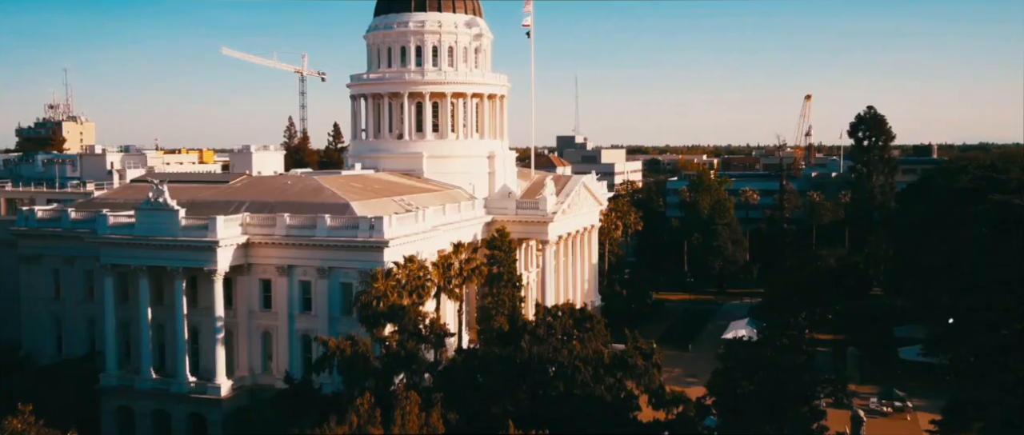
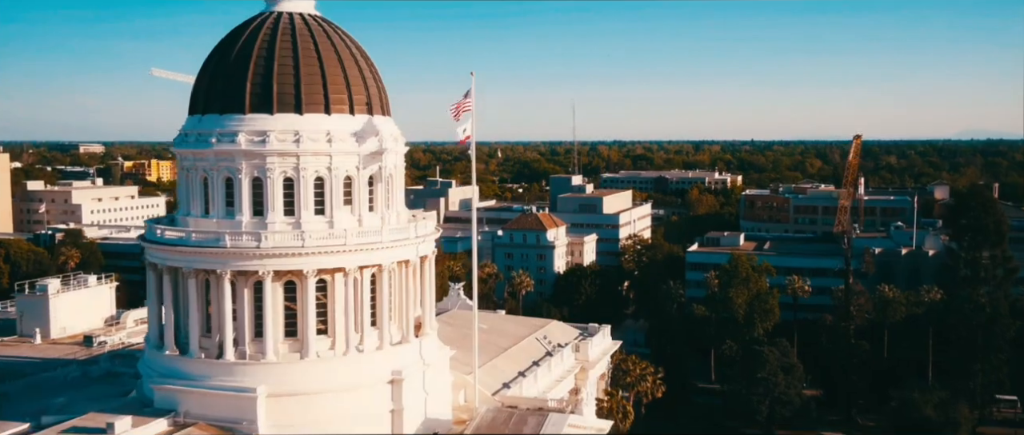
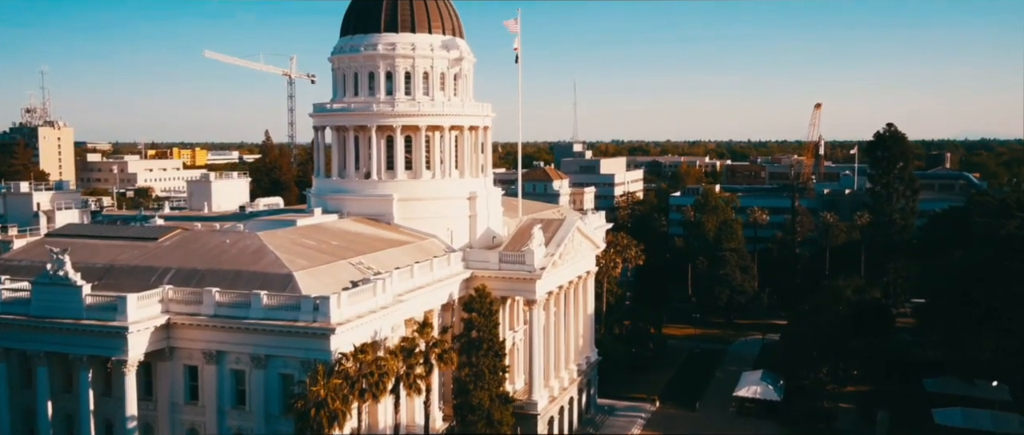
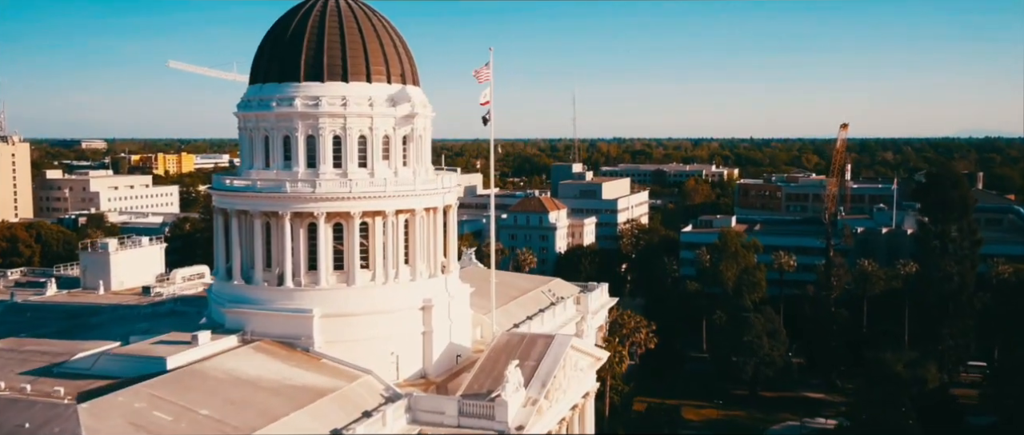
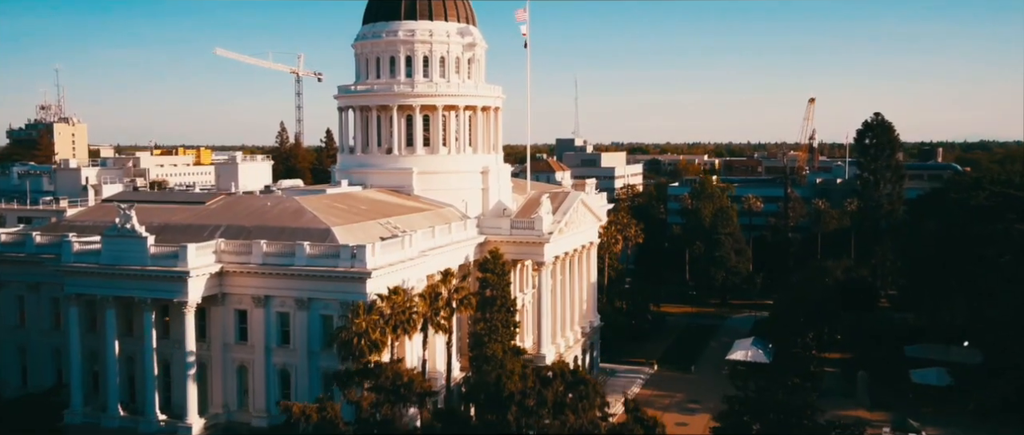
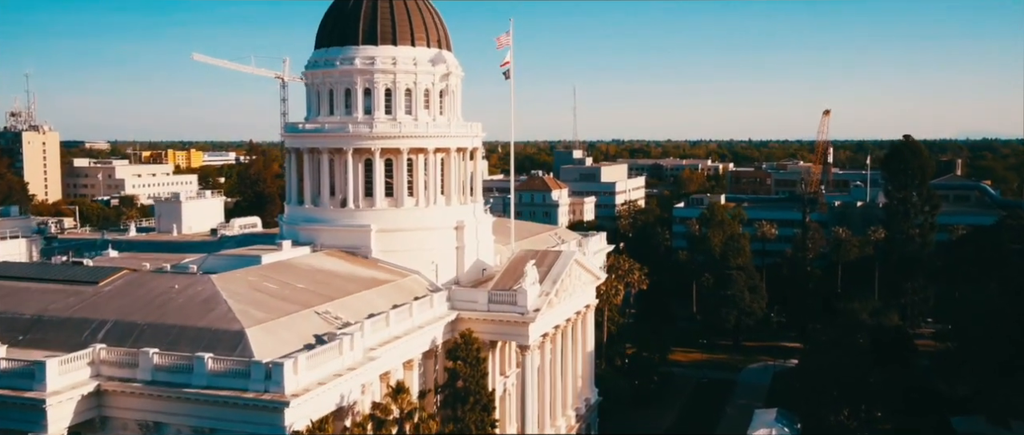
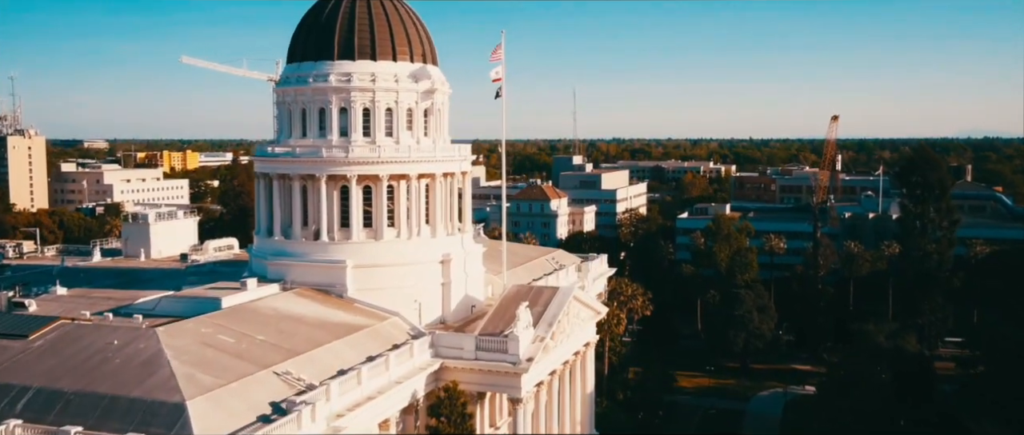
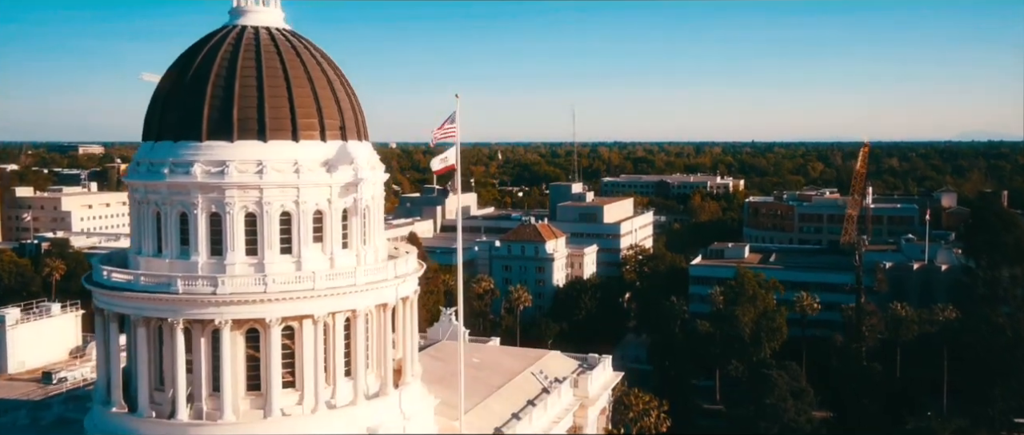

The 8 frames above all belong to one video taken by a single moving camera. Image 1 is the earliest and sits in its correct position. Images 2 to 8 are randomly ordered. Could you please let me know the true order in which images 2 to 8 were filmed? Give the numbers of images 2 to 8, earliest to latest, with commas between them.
5, 3, 6, 7, 4, 2, 8
